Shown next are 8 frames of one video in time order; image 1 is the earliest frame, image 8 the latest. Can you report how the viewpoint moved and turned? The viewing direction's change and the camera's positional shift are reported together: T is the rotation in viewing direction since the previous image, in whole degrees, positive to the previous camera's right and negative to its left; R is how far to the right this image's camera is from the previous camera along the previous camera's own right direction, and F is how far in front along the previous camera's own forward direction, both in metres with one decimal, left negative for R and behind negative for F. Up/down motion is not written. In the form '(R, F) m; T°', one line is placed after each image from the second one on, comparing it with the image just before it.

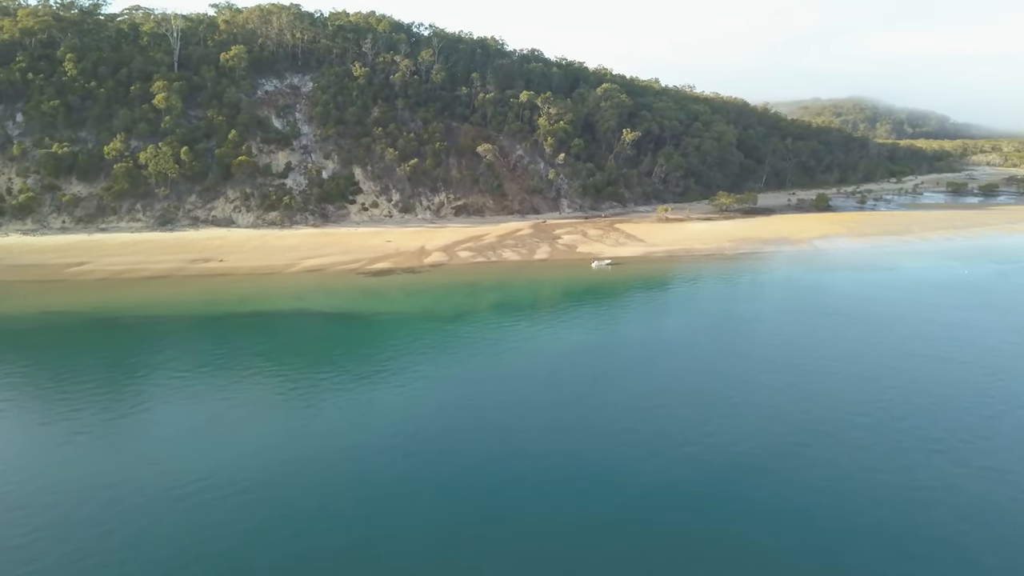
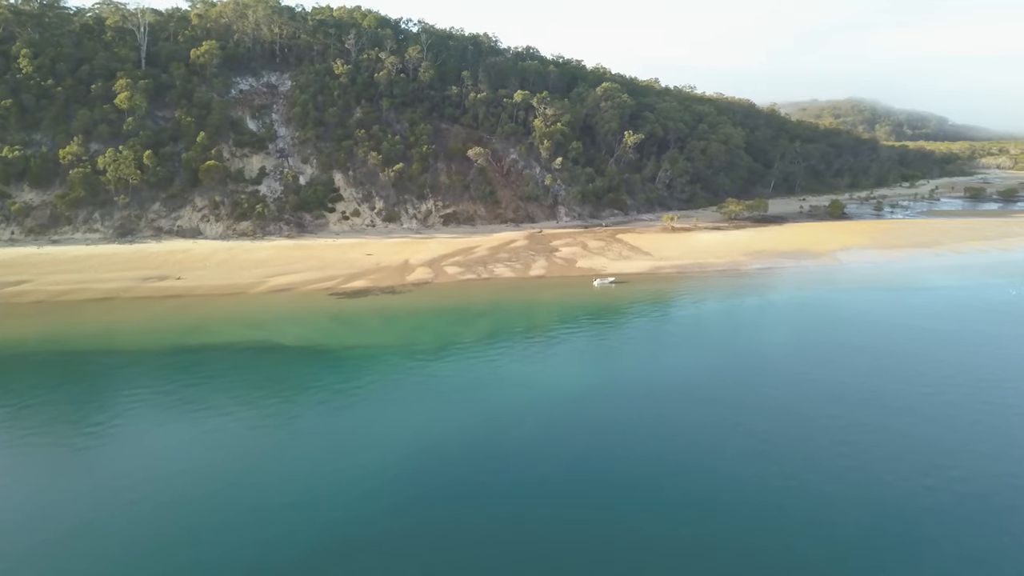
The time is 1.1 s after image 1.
(+0.1, +4.5) m; 0°
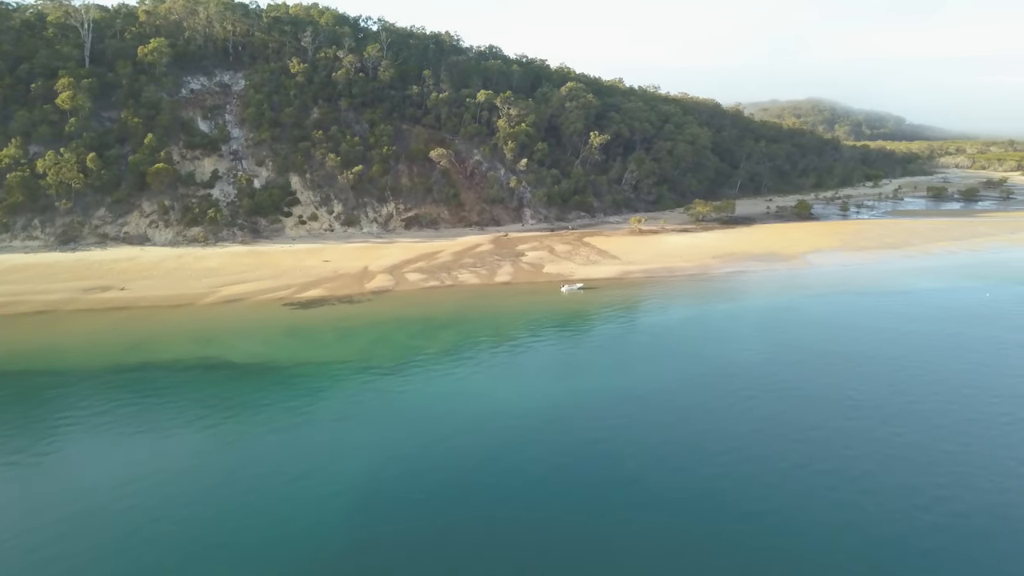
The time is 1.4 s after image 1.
(0.0, +1.5) m; +2°
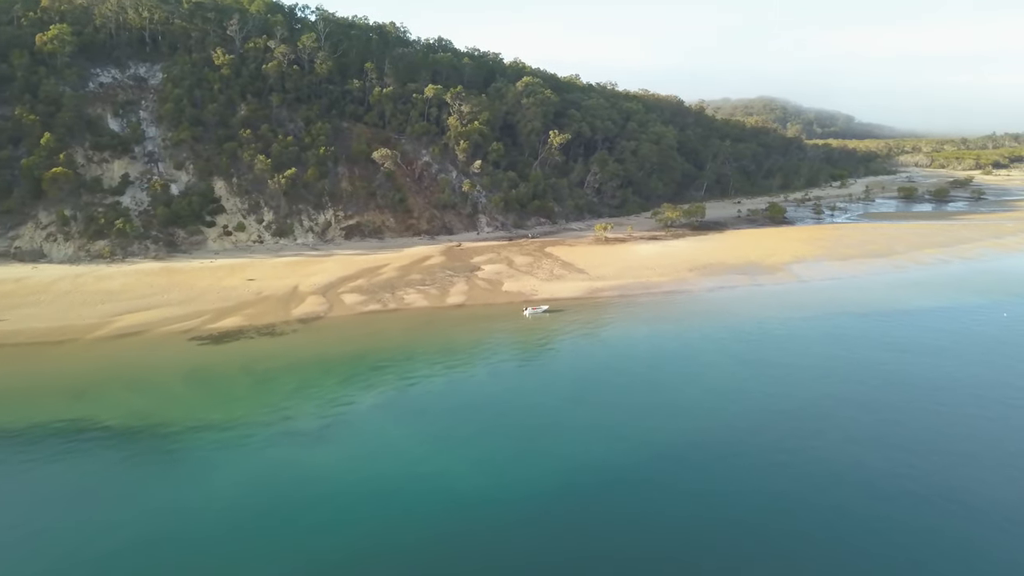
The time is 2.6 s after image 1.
(0.0, +5.1) m; +3°
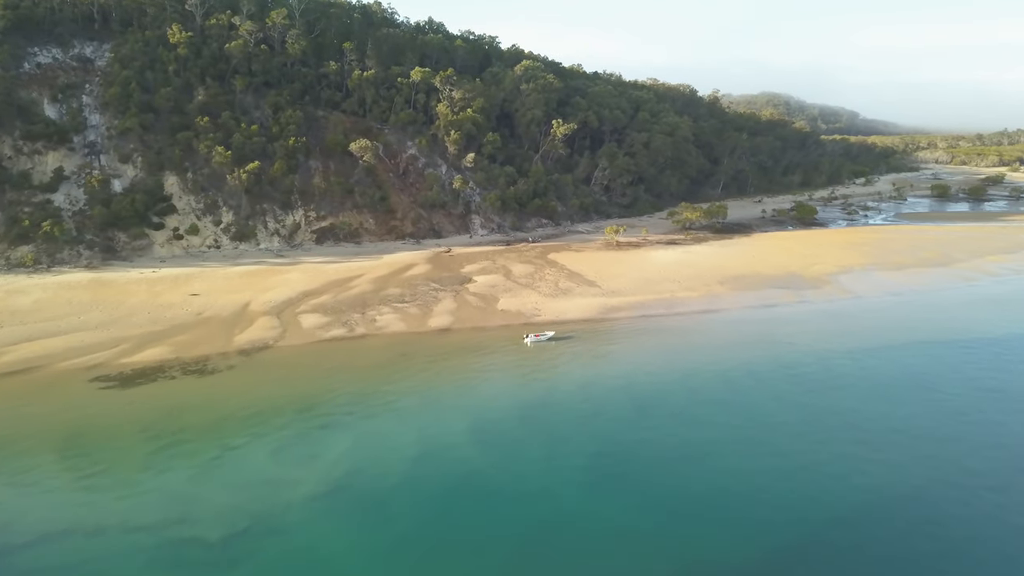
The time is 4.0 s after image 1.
(0.0, +6.3) m; 0°
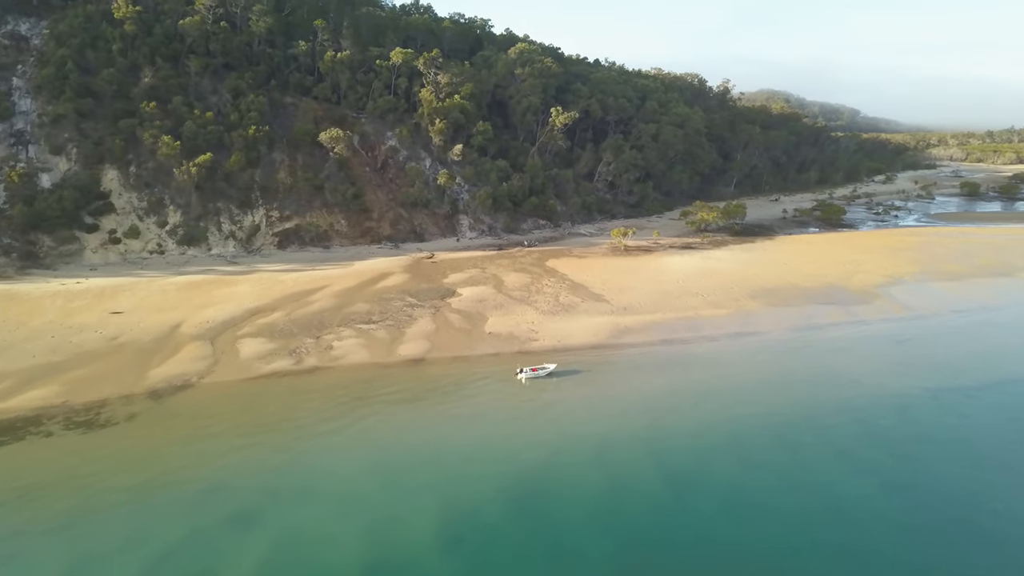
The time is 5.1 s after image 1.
(+0.1, +5.4) m; 0°
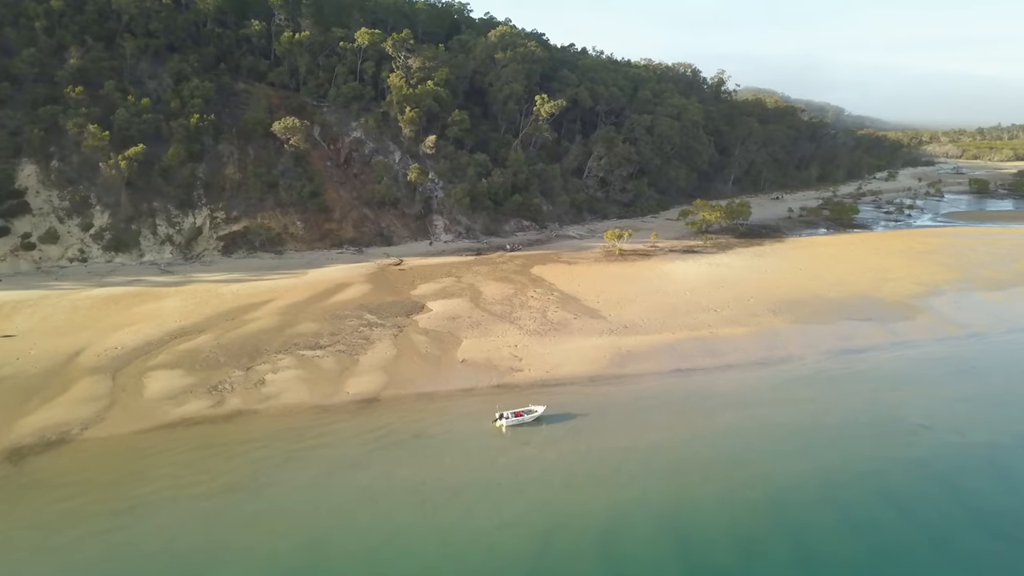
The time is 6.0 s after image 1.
(+0.1, +4.4) m; +1°
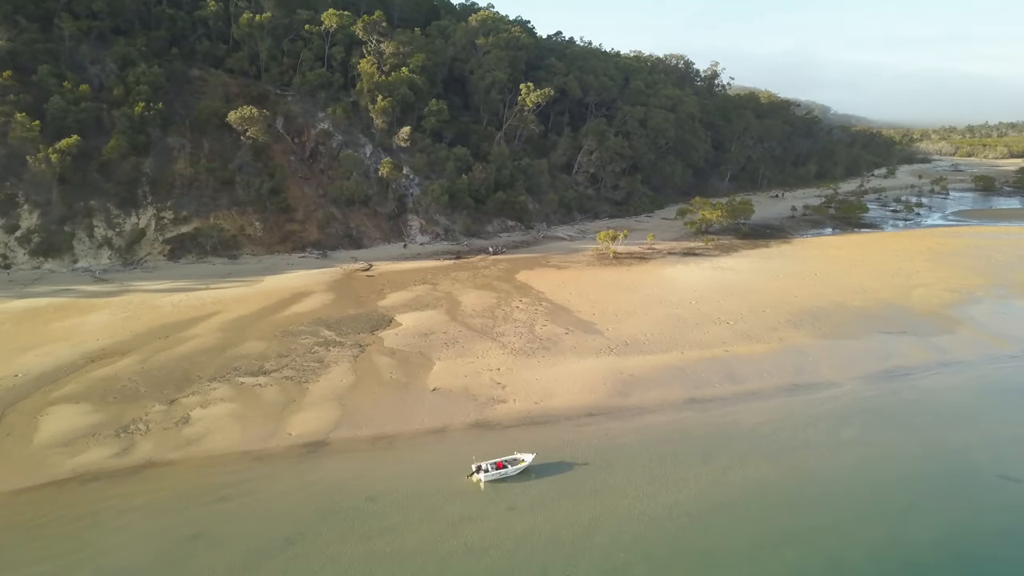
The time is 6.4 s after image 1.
(+0.1, +3.2) m; +1°
